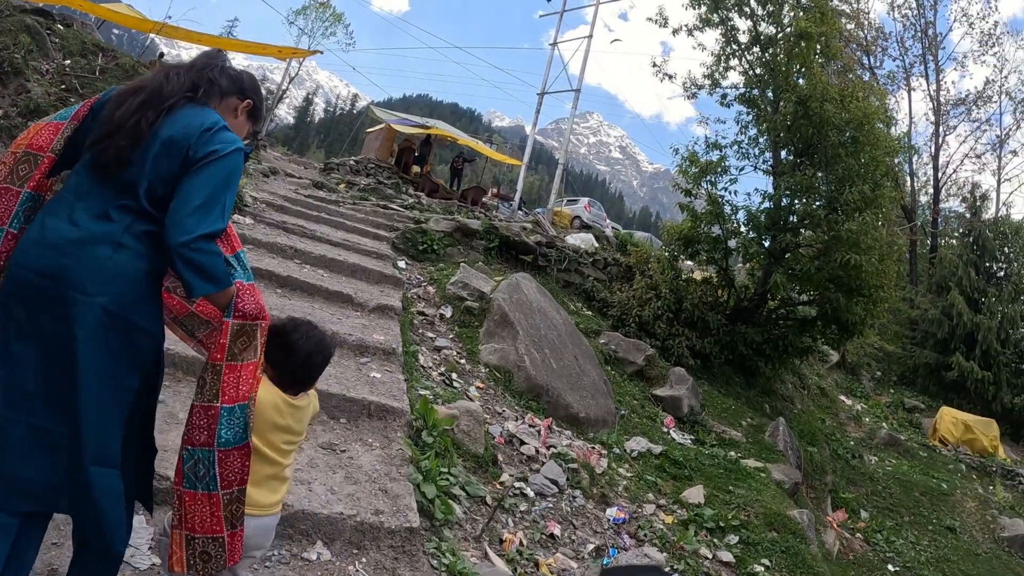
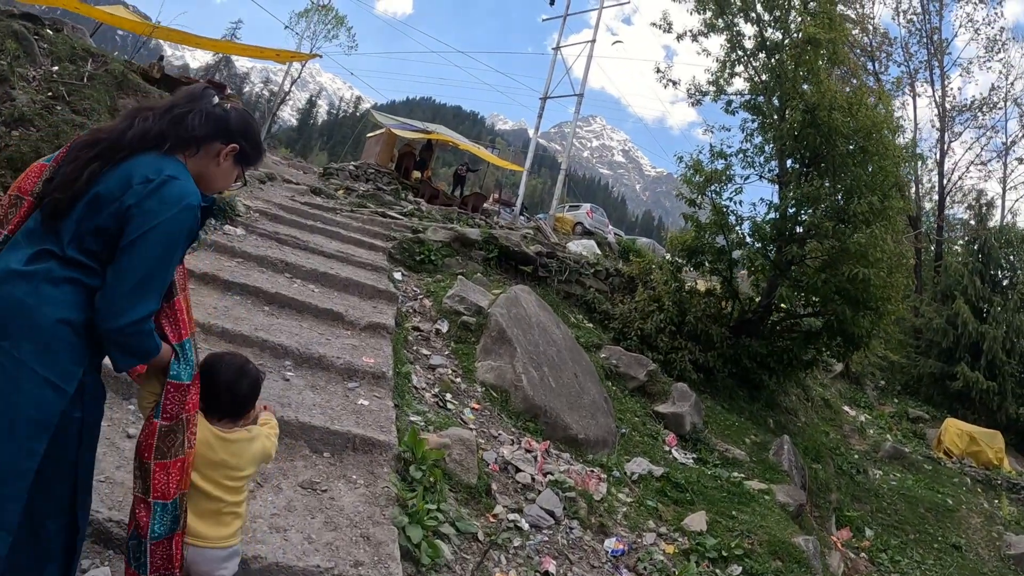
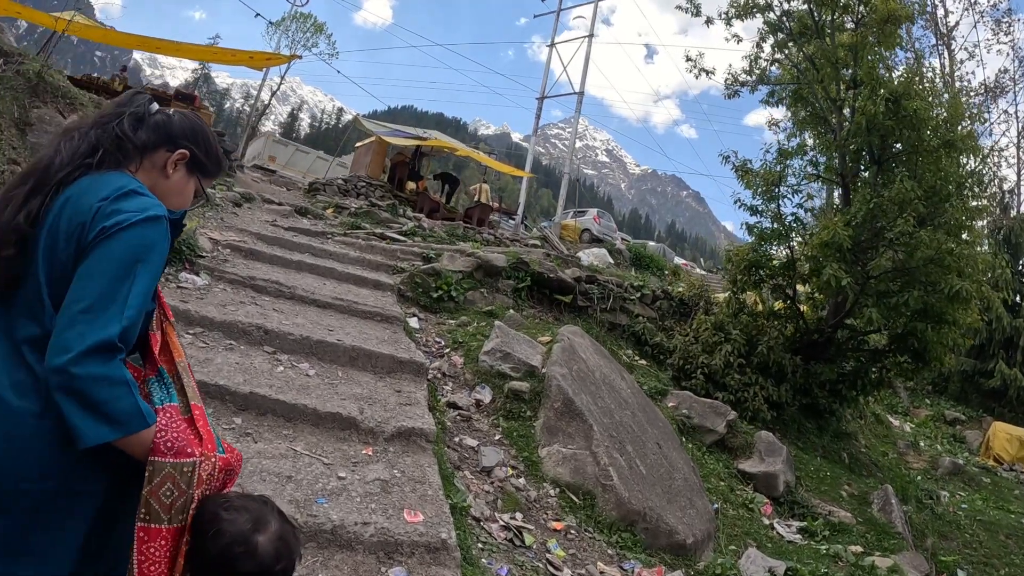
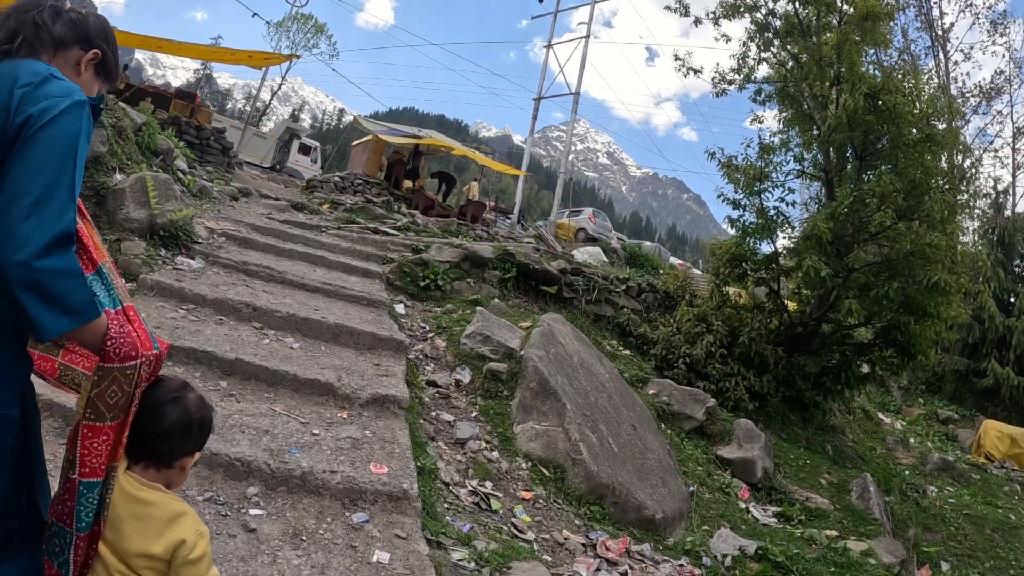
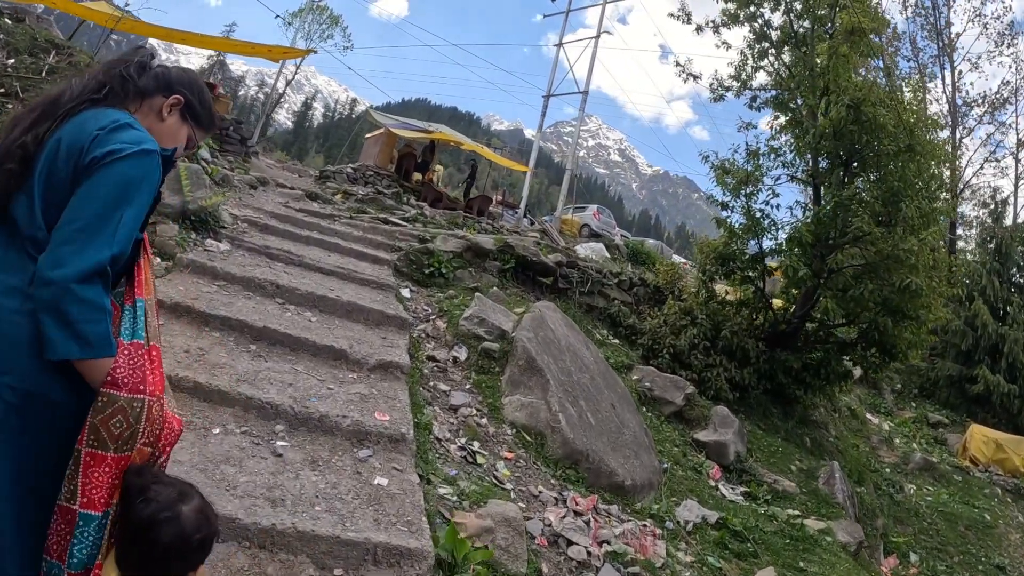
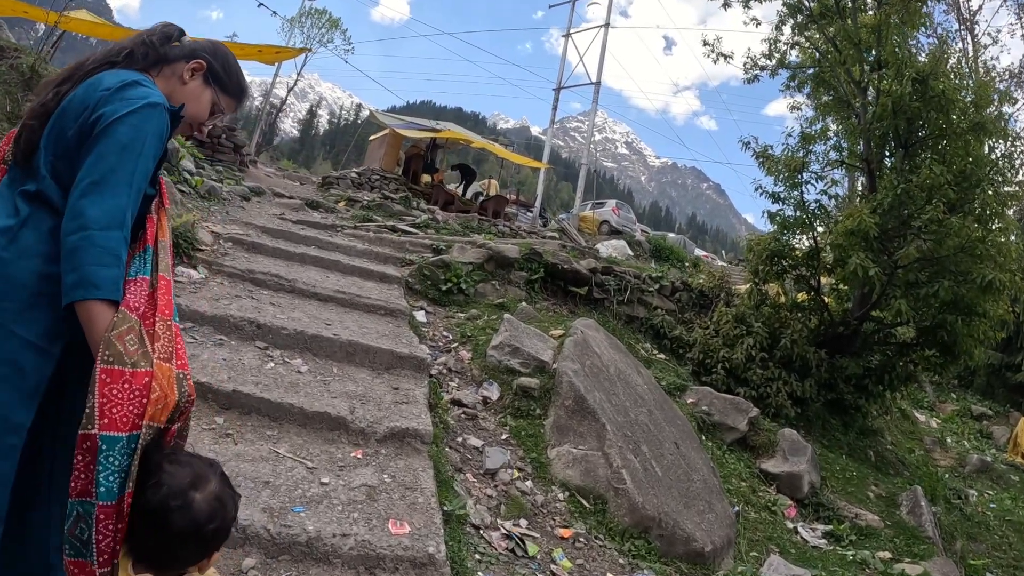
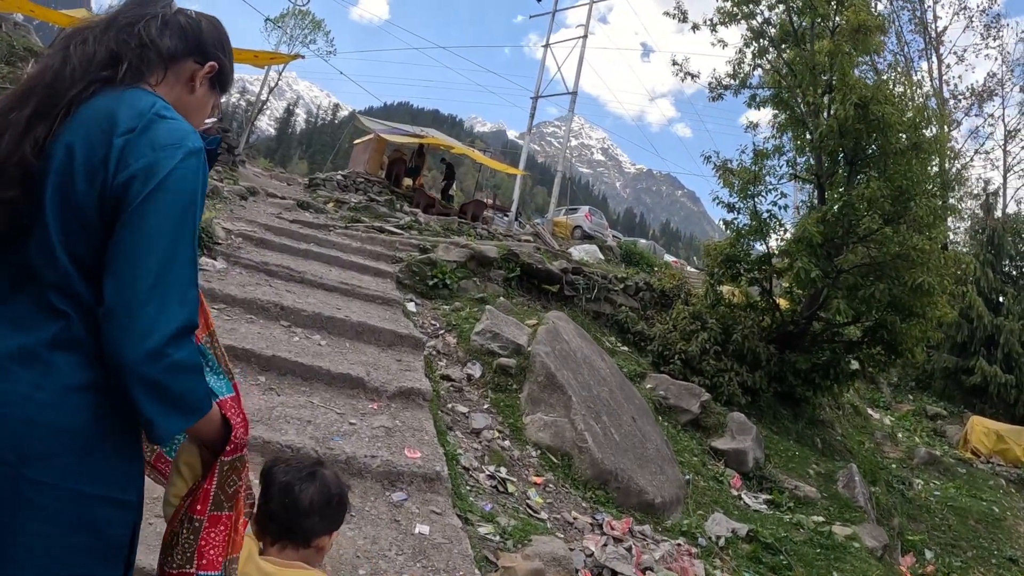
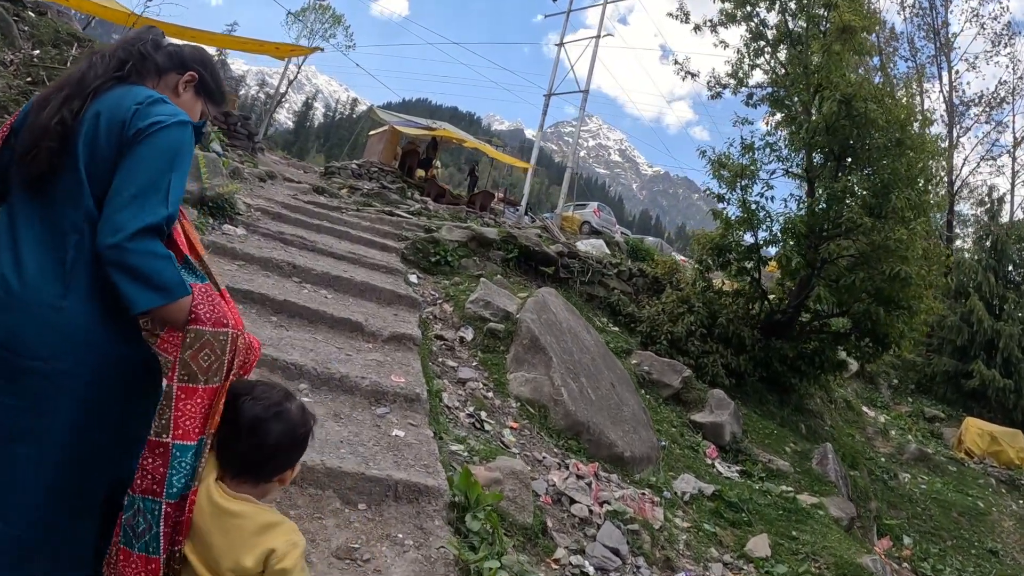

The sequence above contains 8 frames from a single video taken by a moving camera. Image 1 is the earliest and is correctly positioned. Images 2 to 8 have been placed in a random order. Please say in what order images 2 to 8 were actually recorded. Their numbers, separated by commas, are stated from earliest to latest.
2, 8, 5, 7, 4, 3, 6
